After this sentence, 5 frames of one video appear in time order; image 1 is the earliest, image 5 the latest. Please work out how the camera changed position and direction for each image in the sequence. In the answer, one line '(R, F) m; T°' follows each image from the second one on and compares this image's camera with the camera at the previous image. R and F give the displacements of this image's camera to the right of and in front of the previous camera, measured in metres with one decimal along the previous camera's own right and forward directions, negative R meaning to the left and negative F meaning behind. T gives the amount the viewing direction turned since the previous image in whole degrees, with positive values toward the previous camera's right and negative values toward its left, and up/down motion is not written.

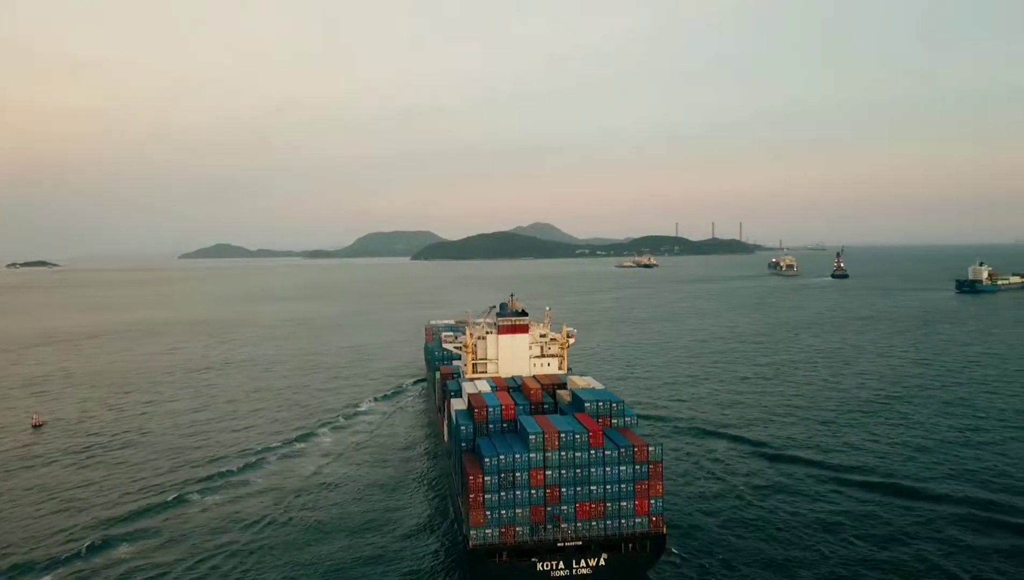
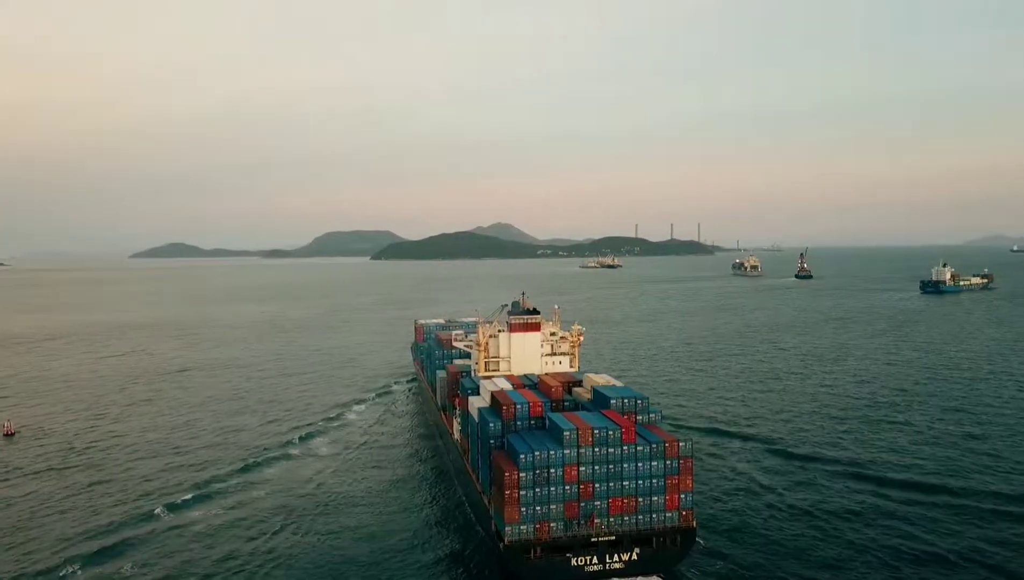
(-1.9, 0.0) m; +2°
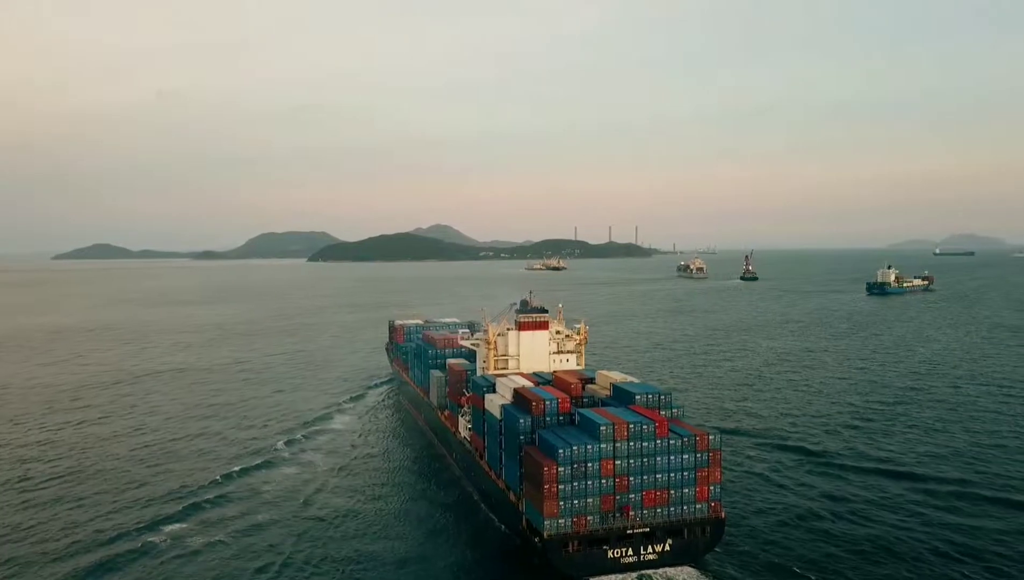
(-2.6, -0.2) m; +3°
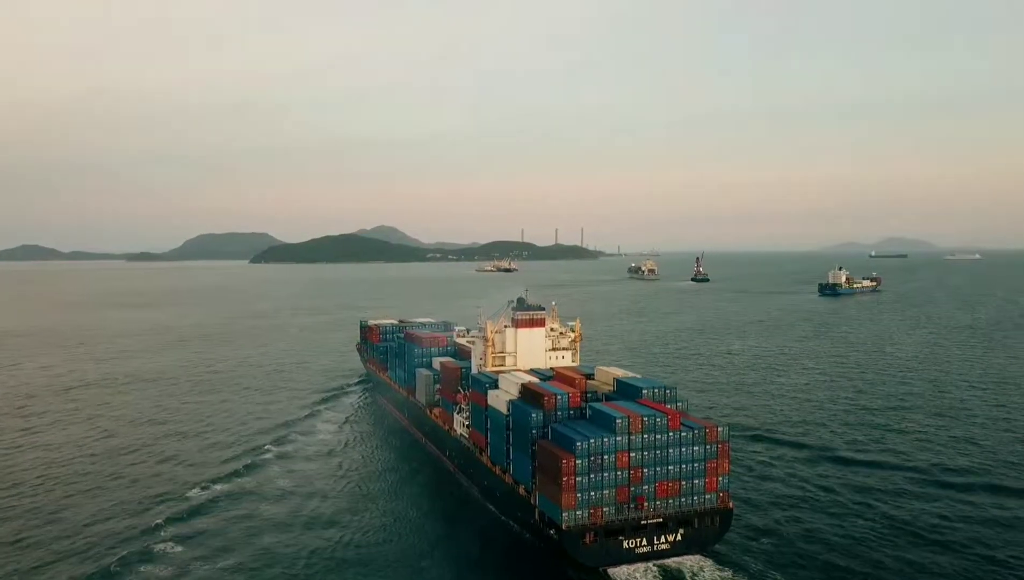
(-1.9, -0.2) m; +3°
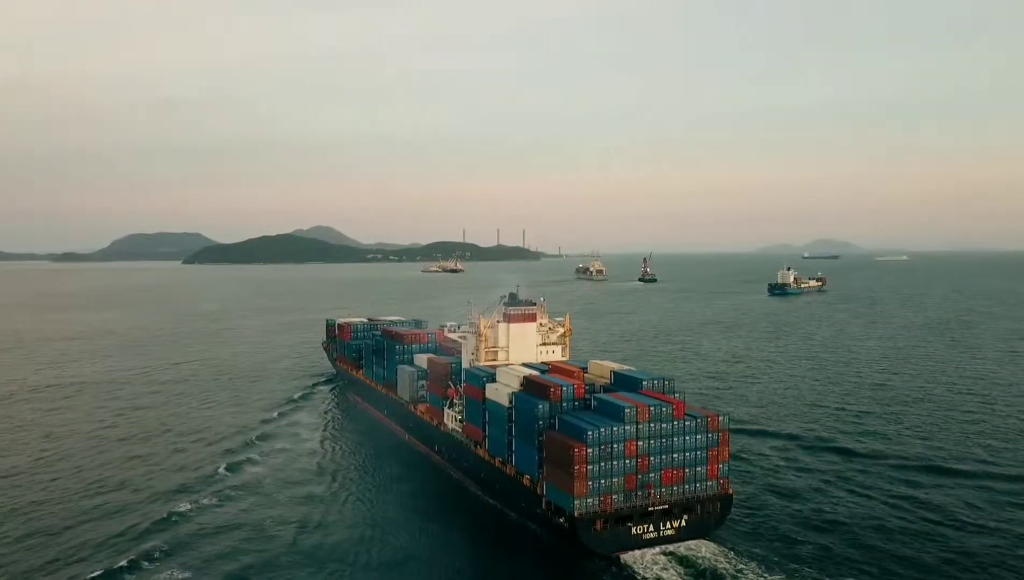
(-1.9, -0.3) m; +4°
